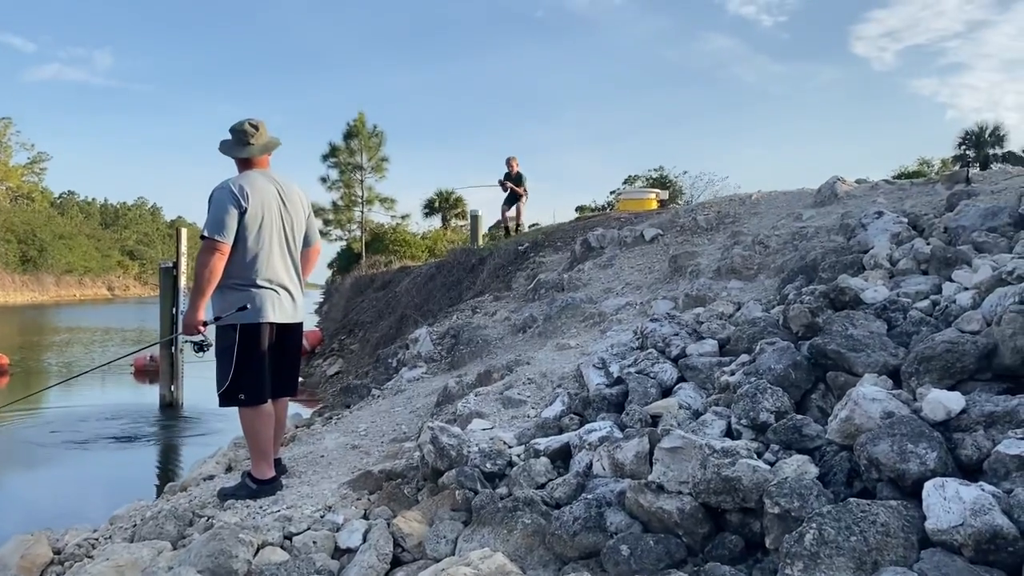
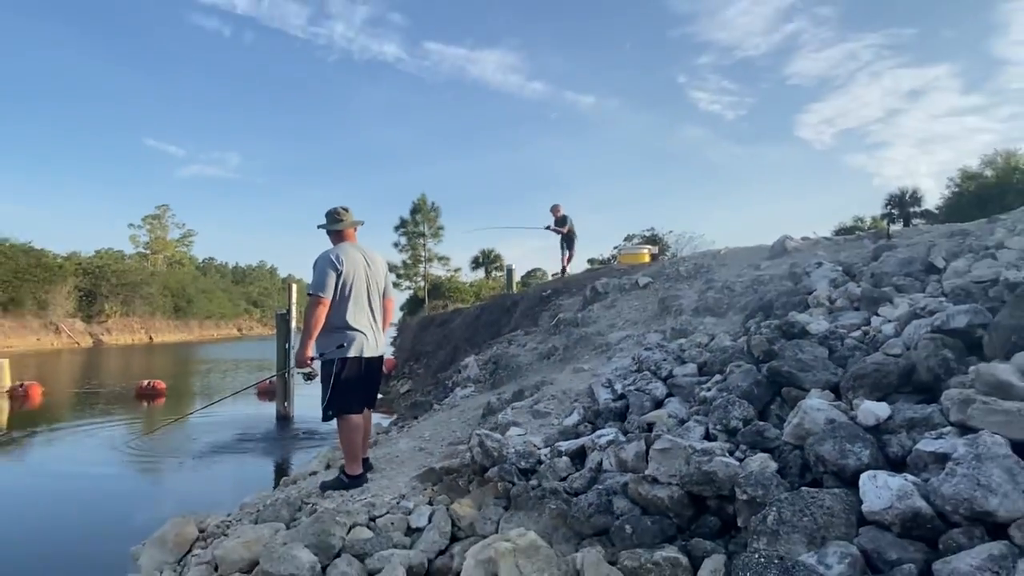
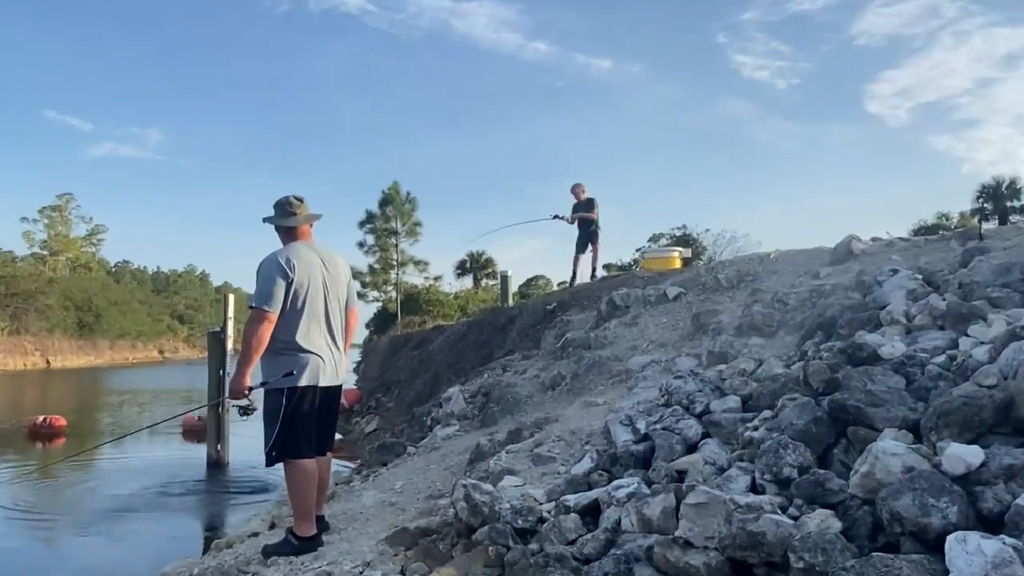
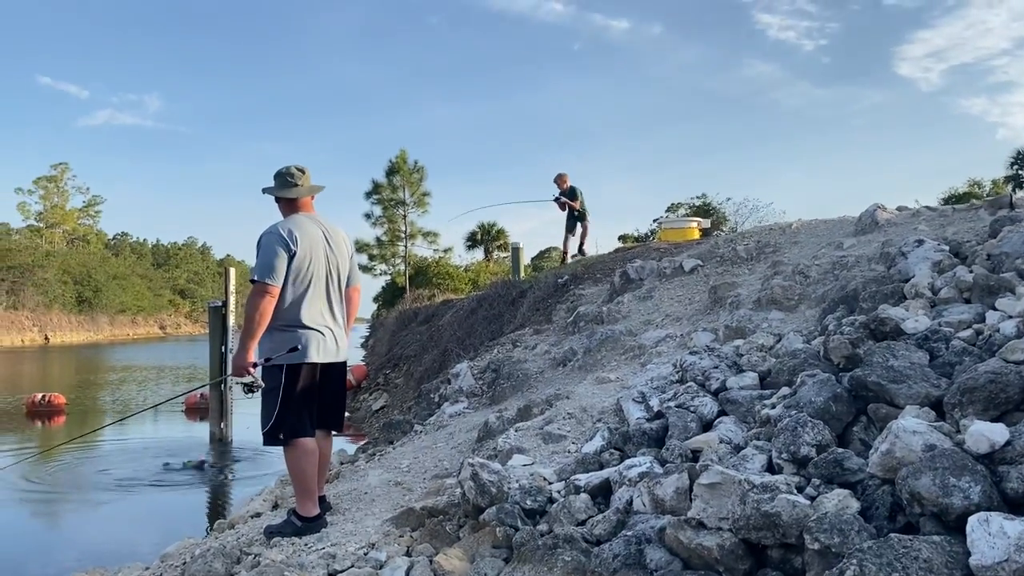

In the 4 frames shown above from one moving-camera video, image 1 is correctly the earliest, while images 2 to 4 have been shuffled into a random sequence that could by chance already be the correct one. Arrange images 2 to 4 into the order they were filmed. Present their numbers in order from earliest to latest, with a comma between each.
4, 2, 3
